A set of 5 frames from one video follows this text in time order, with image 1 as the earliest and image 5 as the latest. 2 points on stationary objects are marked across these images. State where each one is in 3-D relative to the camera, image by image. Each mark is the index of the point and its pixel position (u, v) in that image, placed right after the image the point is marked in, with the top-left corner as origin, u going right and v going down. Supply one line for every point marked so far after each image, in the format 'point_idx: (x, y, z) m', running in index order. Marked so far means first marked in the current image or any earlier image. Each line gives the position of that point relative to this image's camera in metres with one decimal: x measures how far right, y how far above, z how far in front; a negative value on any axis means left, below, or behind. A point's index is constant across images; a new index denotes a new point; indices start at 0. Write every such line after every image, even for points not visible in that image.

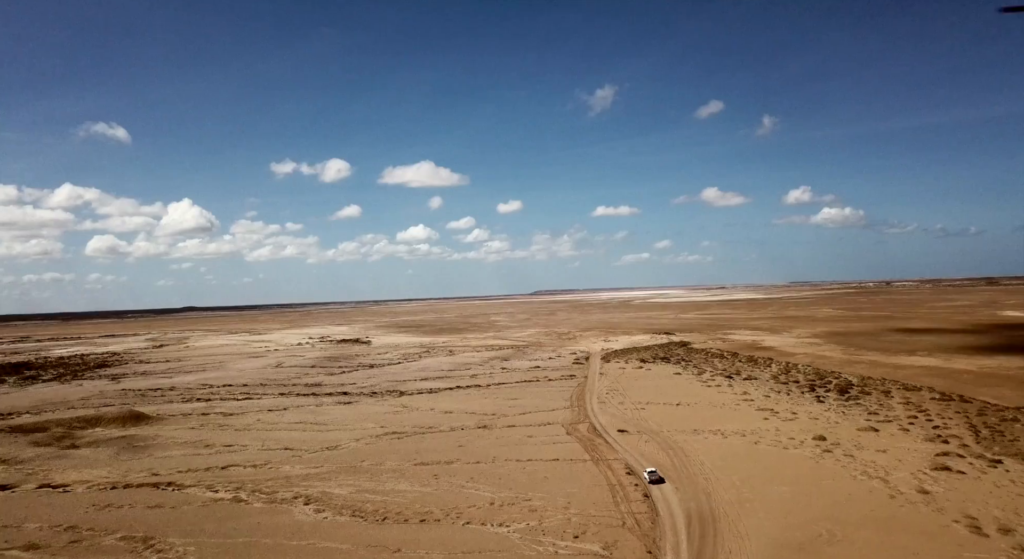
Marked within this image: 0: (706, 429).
0: (+6.6, -5.1, +19.8) m
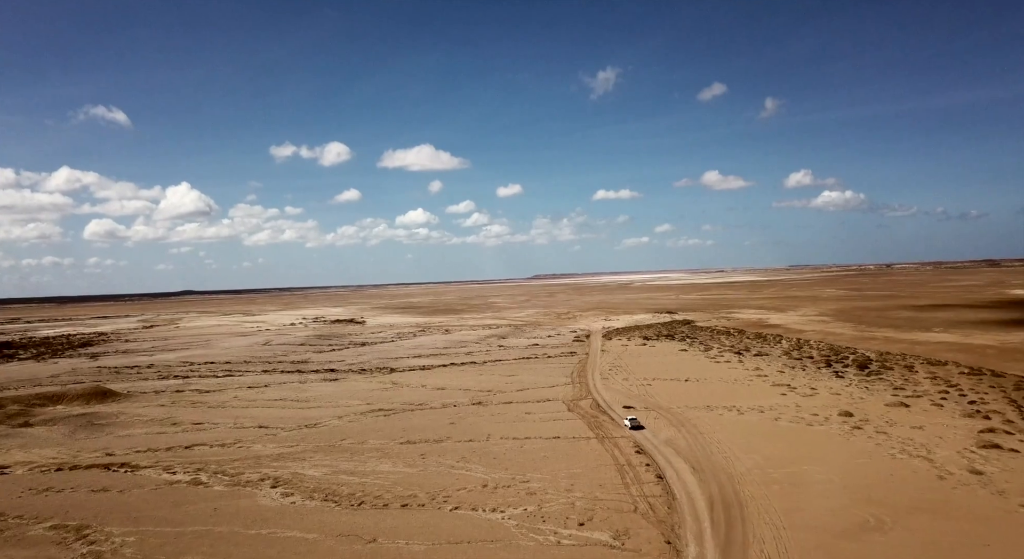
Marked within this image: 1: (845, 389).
0: (+6.5, -4.0, +18.2) m
1: (+11.3, -3.7, +19.6) m
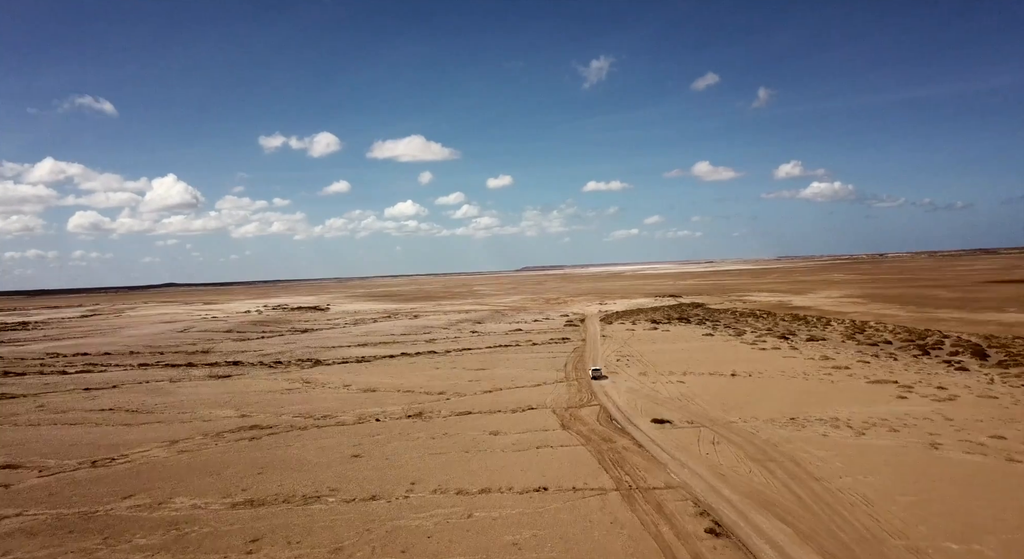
0: (+5.7, -2.6, +11.0) m
1: (+10.4, -2.4, +12.5) m
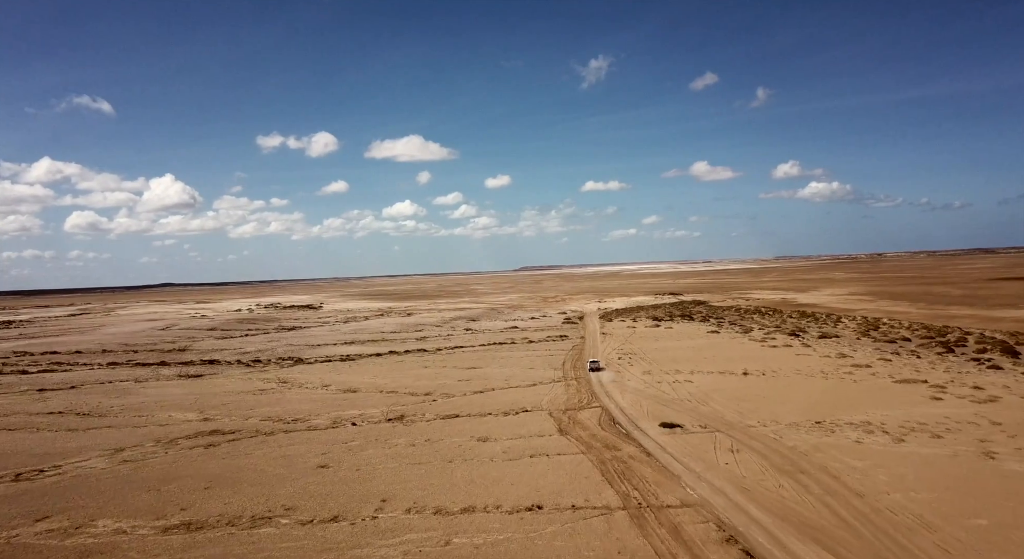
0: (+5.5, -2.4, +9.8) m
1: (+10.3, -2.1, +11.4) m
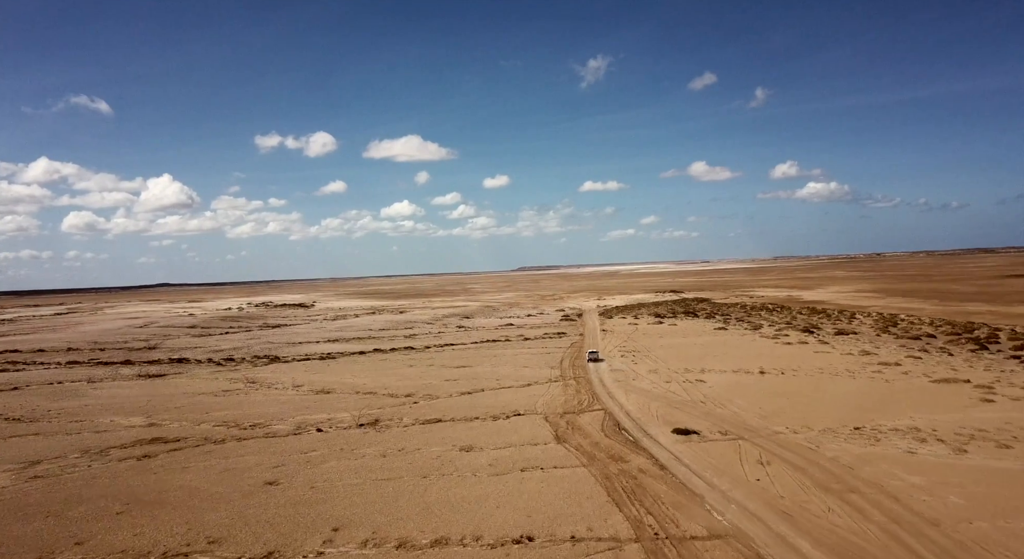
0: (+5.3, -2.2, +8.5) m
1: (+10.1, -1.9, +10.0) m
